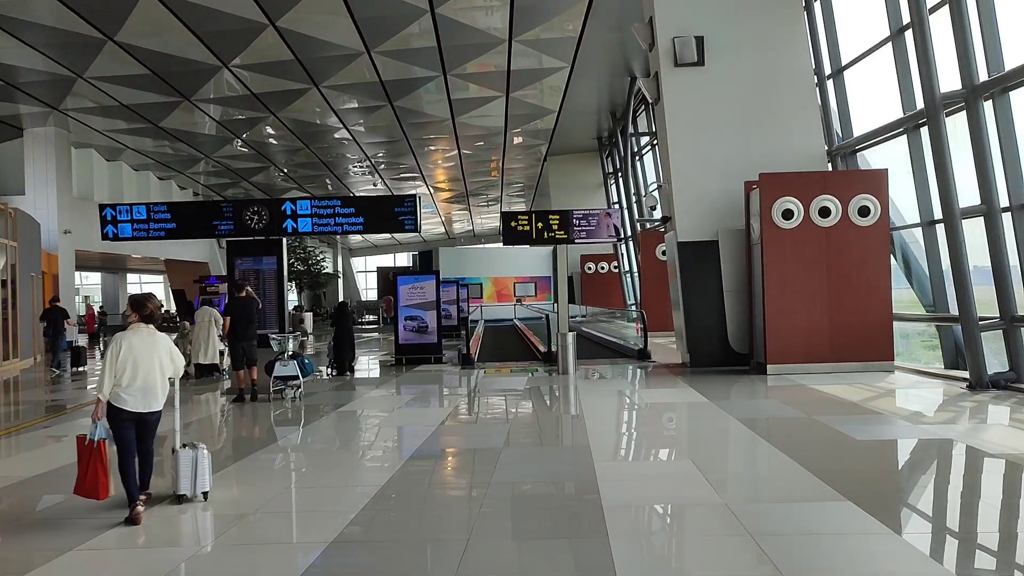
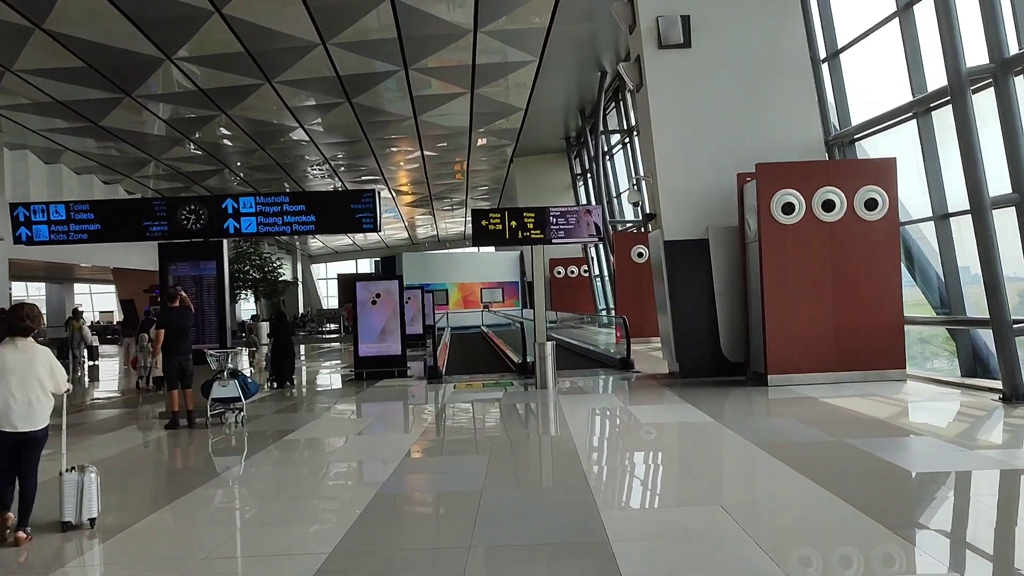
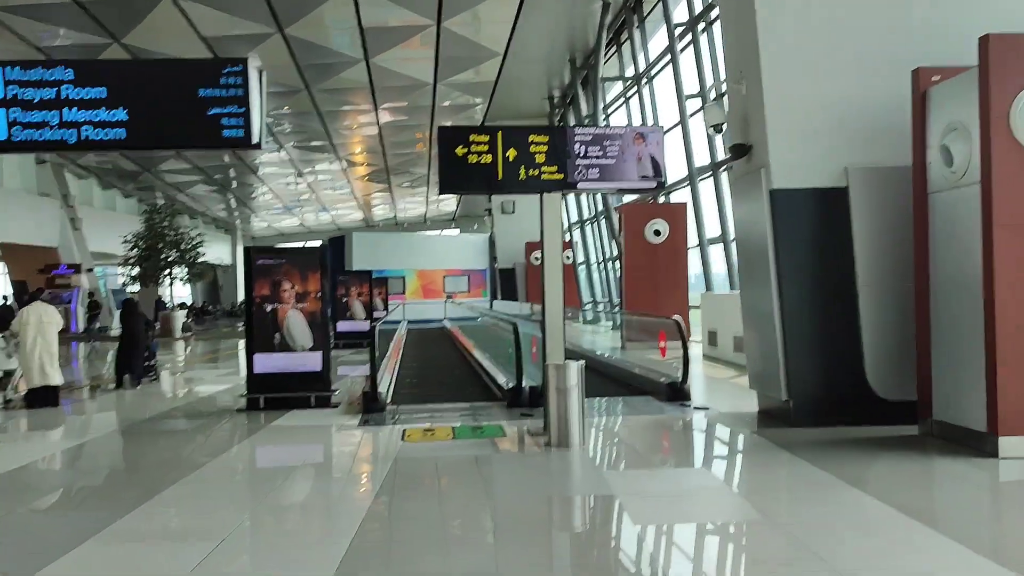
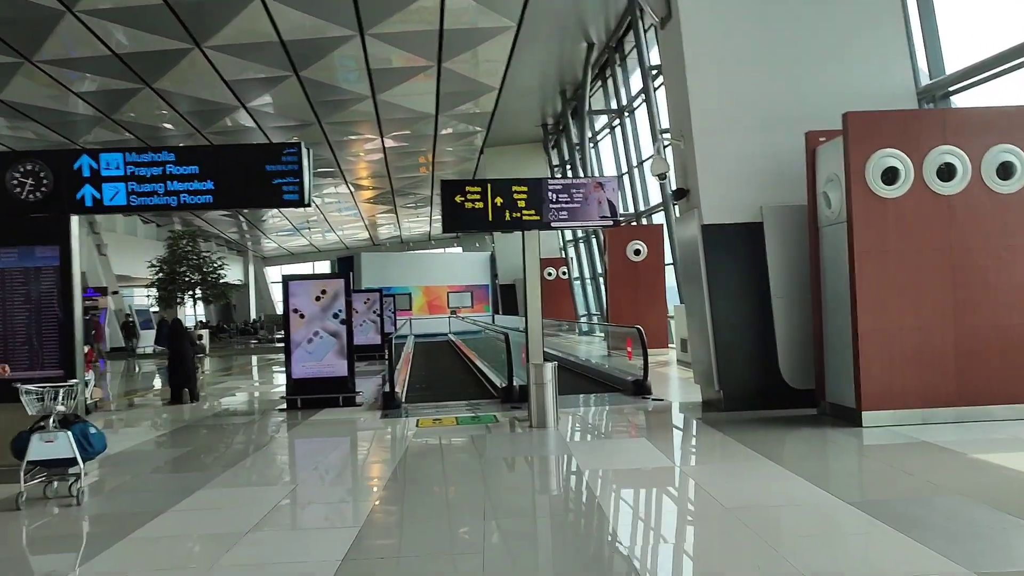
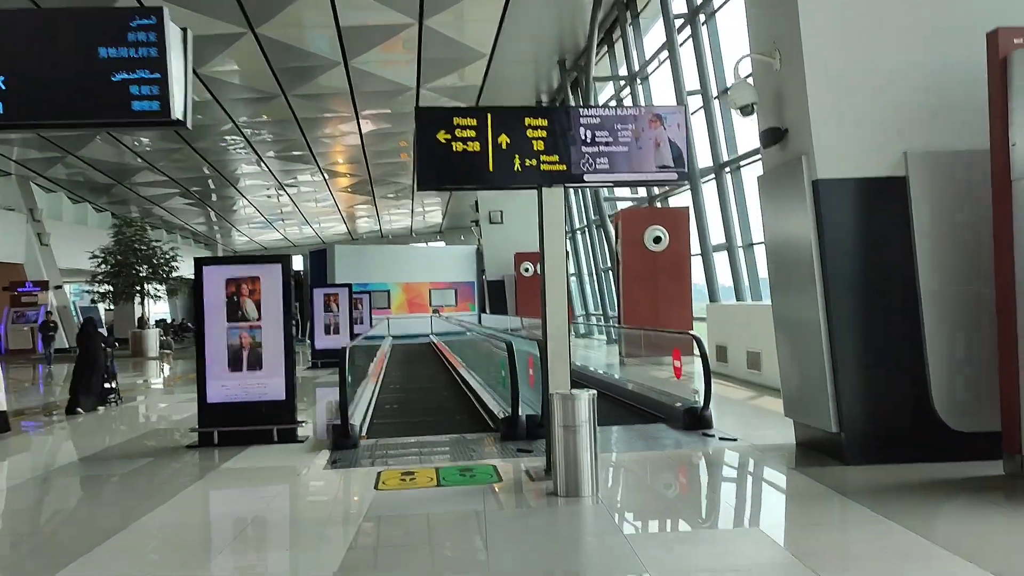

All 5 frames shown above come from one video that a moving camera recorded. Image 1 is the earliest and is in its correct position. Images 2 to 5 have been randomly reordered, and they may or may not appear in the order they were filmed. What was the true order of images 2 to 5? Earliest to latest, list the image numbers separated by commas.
2, 4, 3, 5
